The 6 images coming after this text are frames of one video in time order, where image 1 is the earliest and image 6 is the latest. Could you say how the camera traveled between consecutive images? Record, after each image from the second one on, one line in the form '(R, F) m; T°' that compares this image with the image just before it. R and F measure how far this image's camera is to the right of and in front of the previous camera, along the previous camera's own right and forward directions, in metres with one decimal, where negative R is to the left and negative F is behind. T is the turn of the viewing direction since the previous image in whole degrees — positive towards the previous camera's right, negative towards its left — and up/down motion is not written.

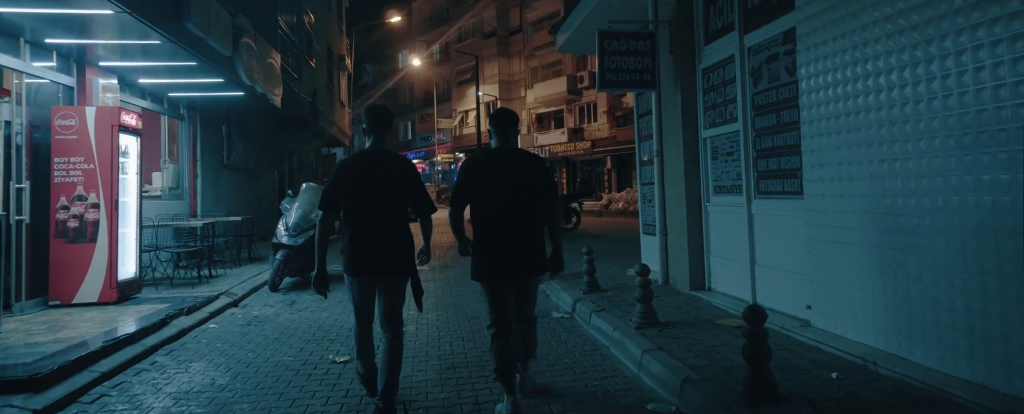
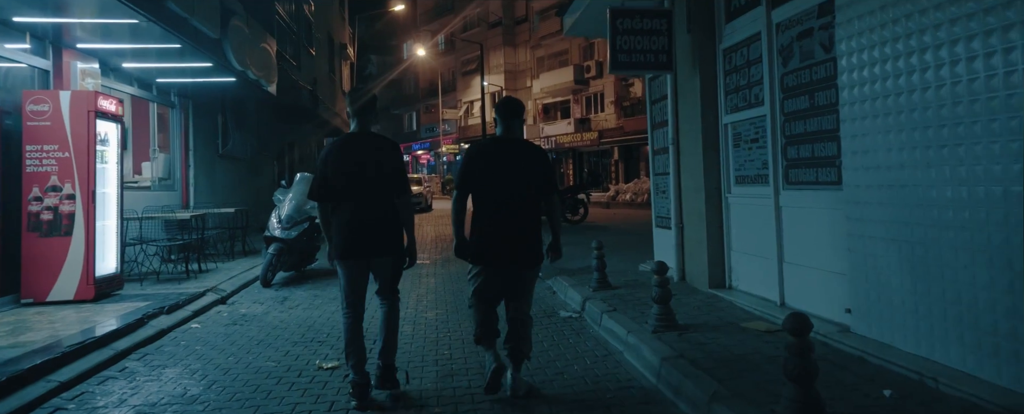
(0.0, +0.5) m; -1°
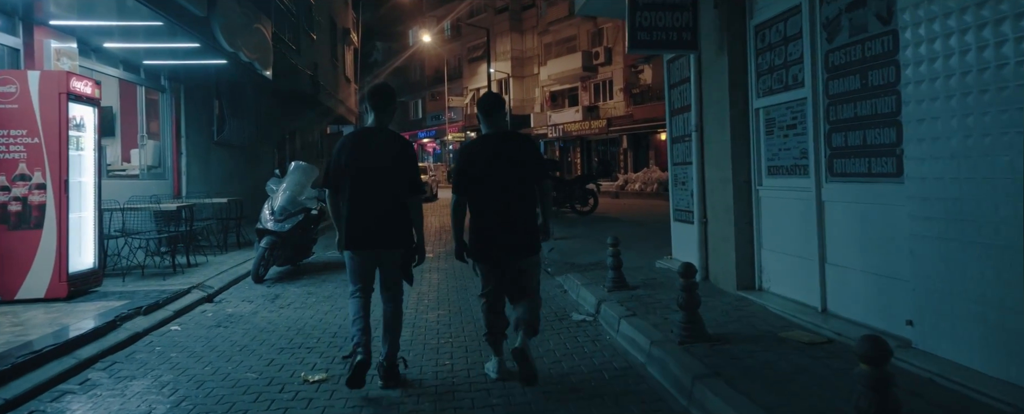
(0.0, +0.6) m; -1°
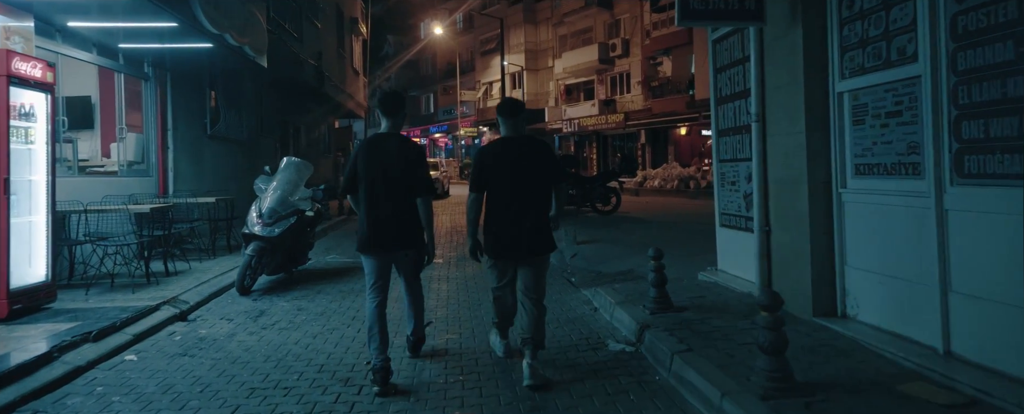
(-0.1, +1.1) m; -1°
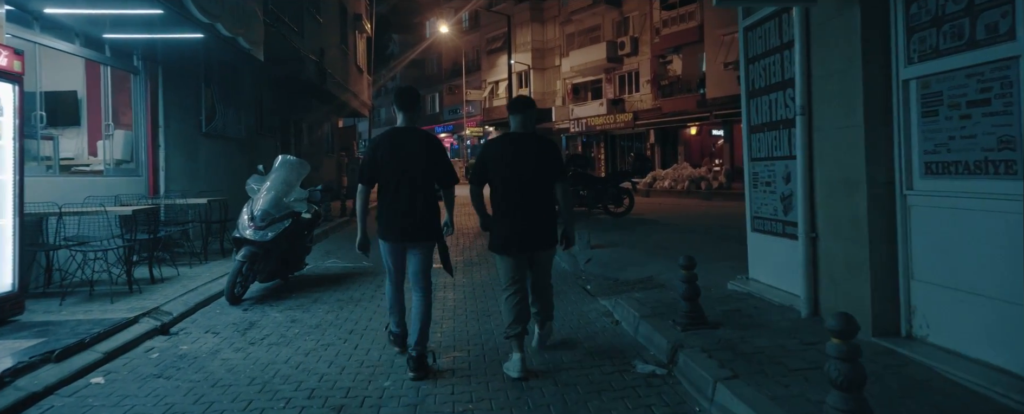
(-0.1, +0.6) m; 0°
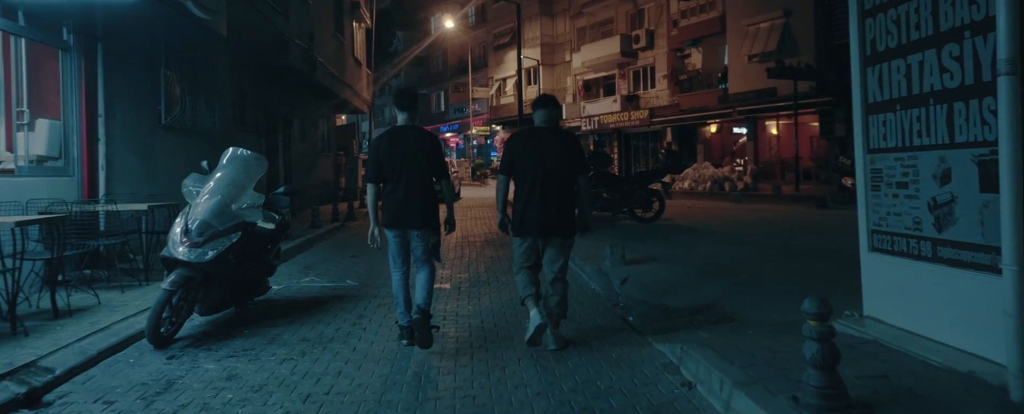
(-0.1, +1.9) m; -1°
